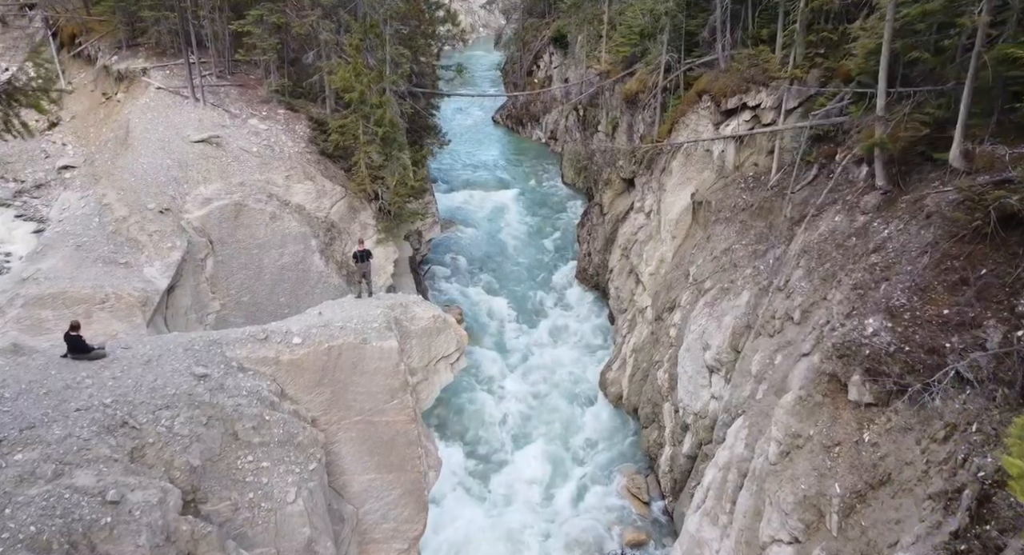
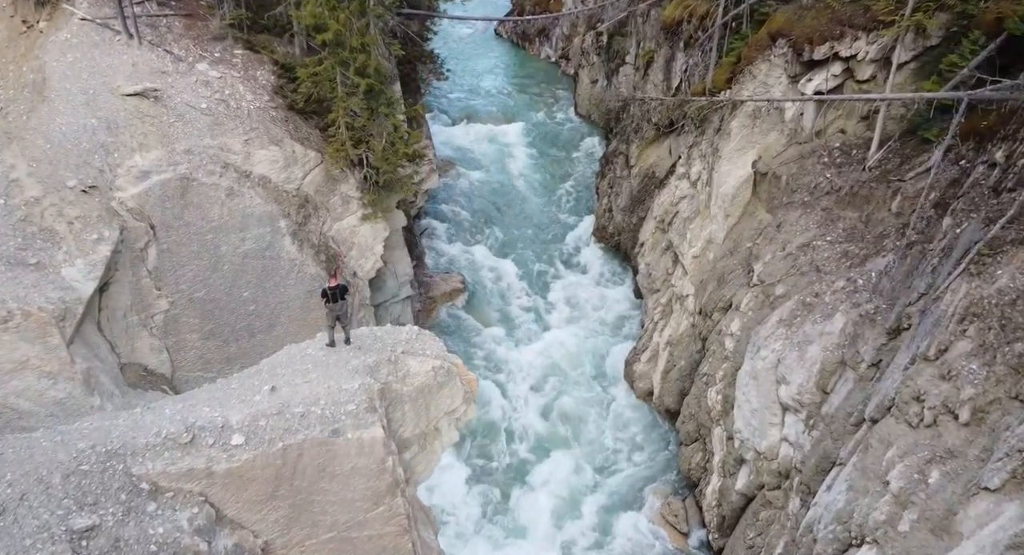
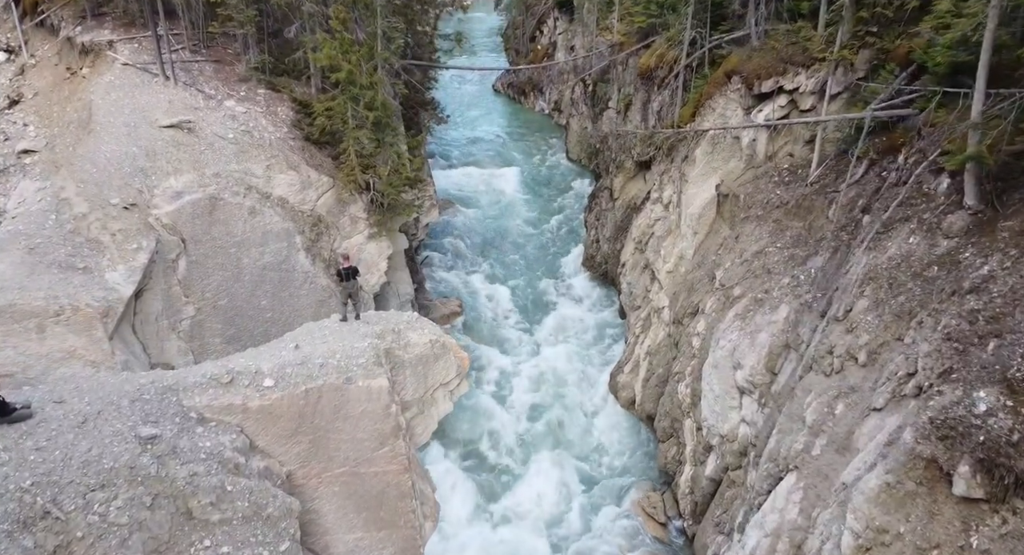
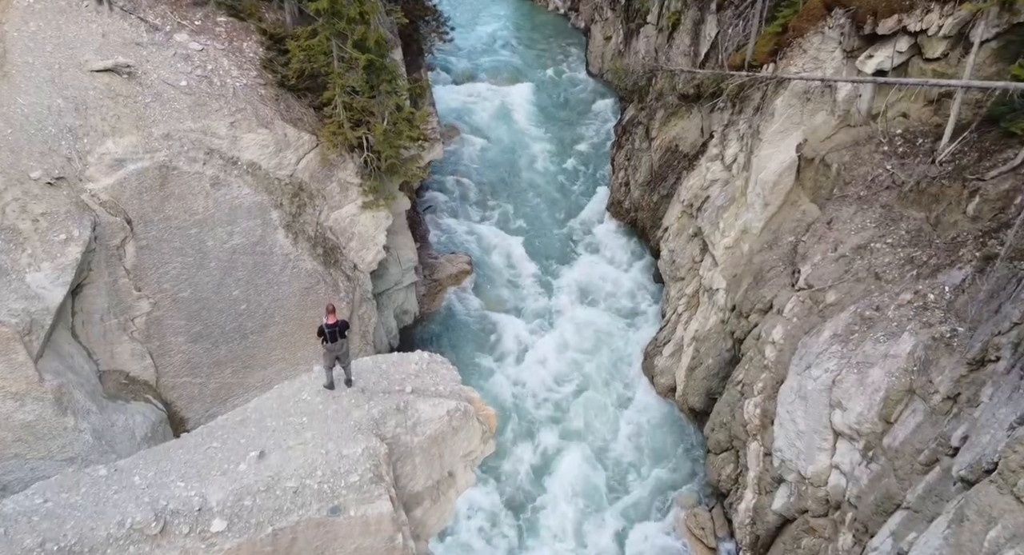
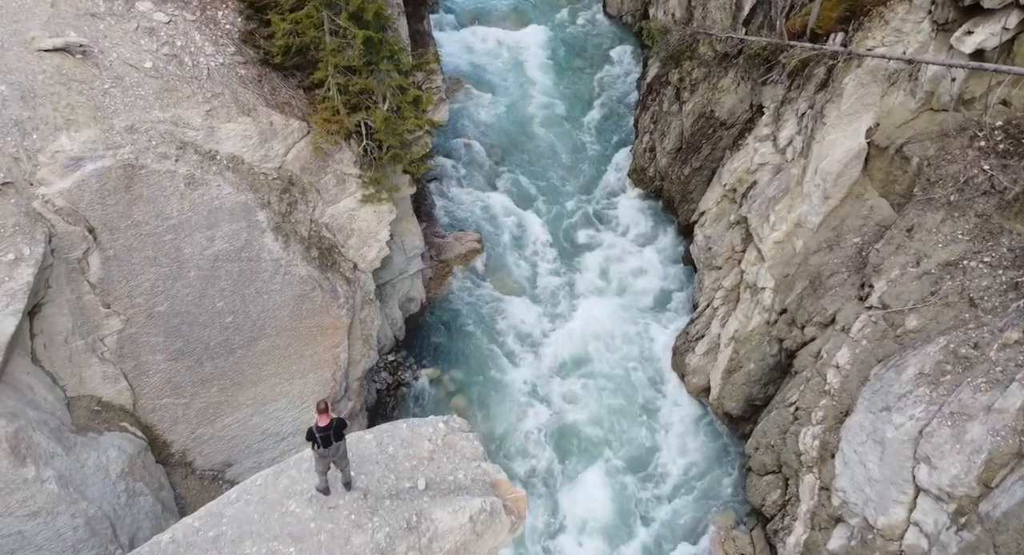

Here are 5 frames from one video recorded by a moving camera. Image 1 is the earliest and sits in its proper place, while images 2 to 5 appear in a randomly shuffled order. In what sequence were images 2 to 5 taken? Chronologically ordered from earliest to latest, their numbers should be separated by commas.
3, 2, 4, 5
